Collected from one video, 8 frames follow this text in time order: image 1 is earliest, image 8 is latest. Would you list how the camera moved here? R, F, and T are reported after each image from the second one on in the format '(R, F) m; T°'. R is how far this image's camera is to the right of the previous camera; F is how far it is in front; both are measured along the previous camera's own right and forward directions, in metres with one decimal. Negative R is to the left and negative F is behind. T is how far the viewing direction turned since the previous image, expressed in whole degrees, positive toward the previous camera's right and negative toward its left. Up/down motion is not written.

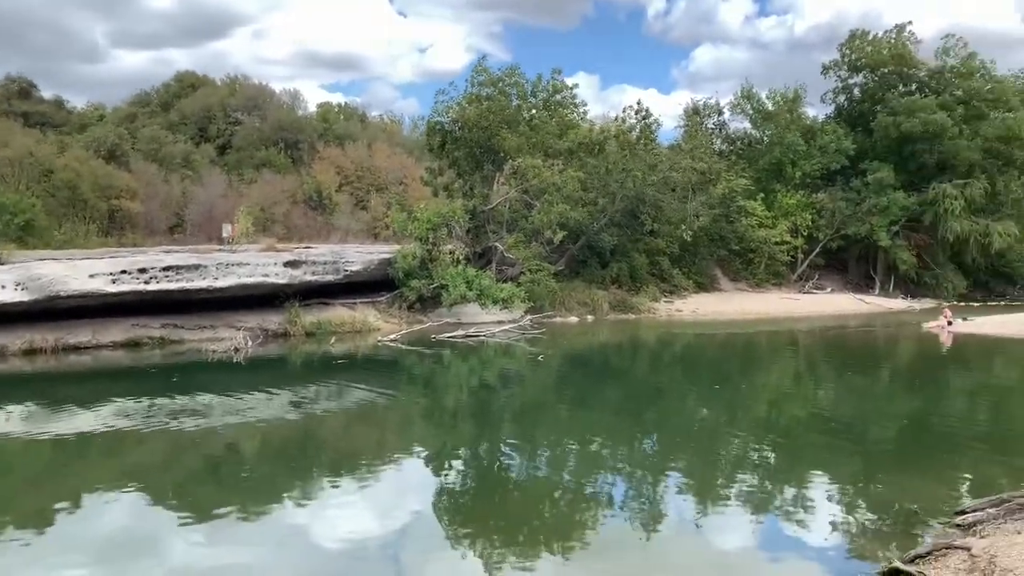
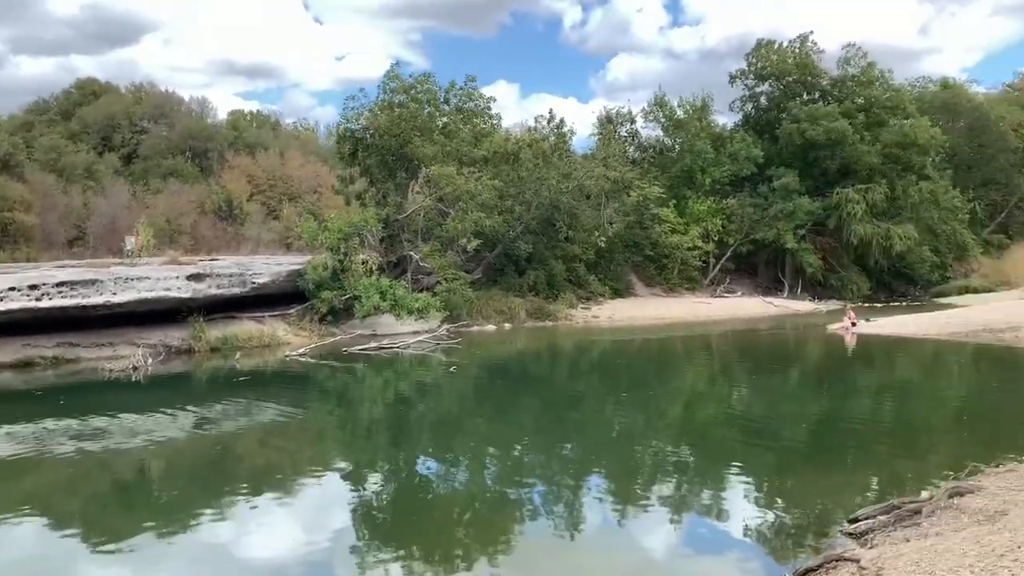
(+0.2, +0.2) m; +5°
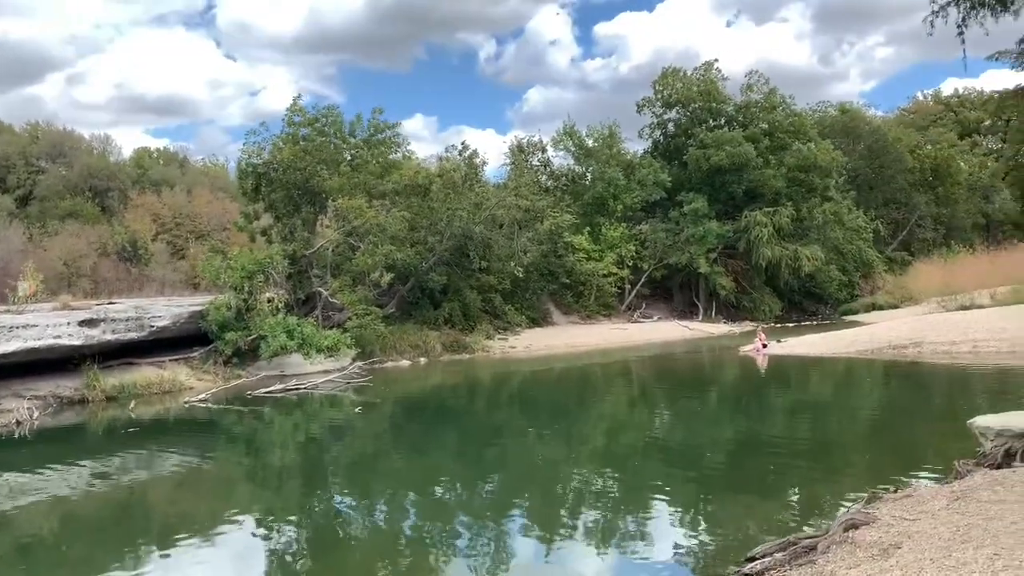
(+0.3, +0.3) m; +5°
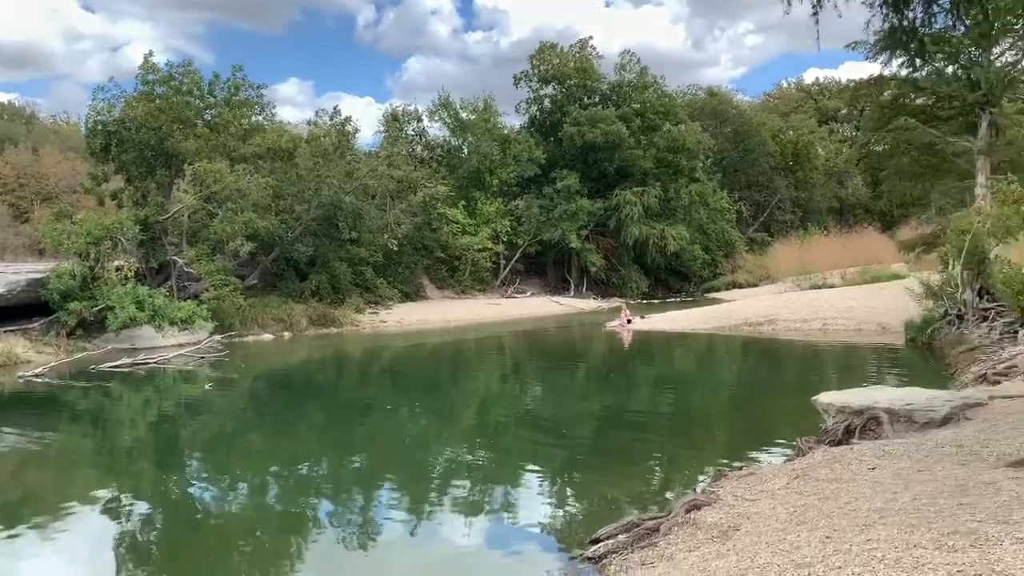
(+0.2, +0.3) m; +8°
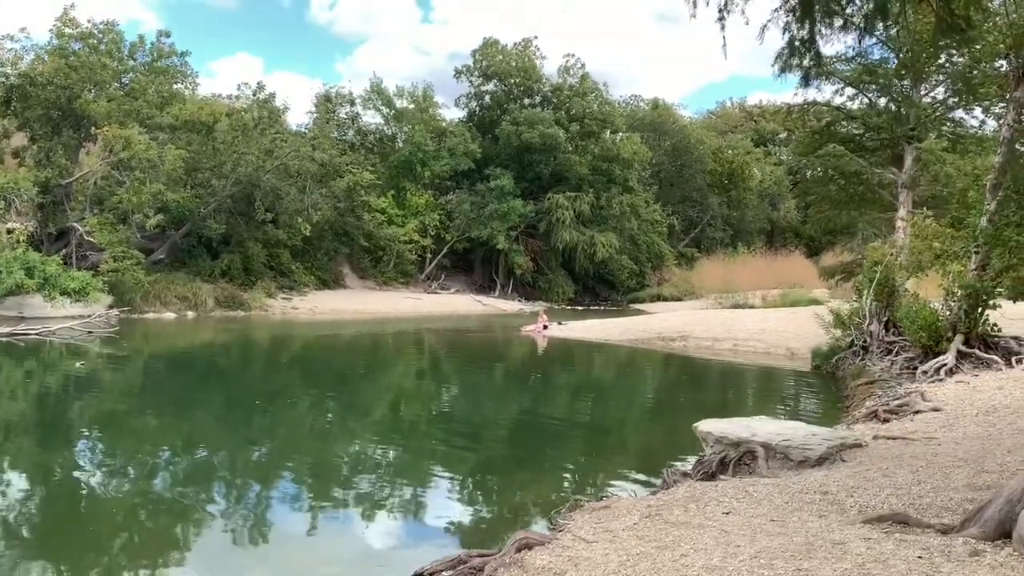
(+0.5, +0.5) m; +4°
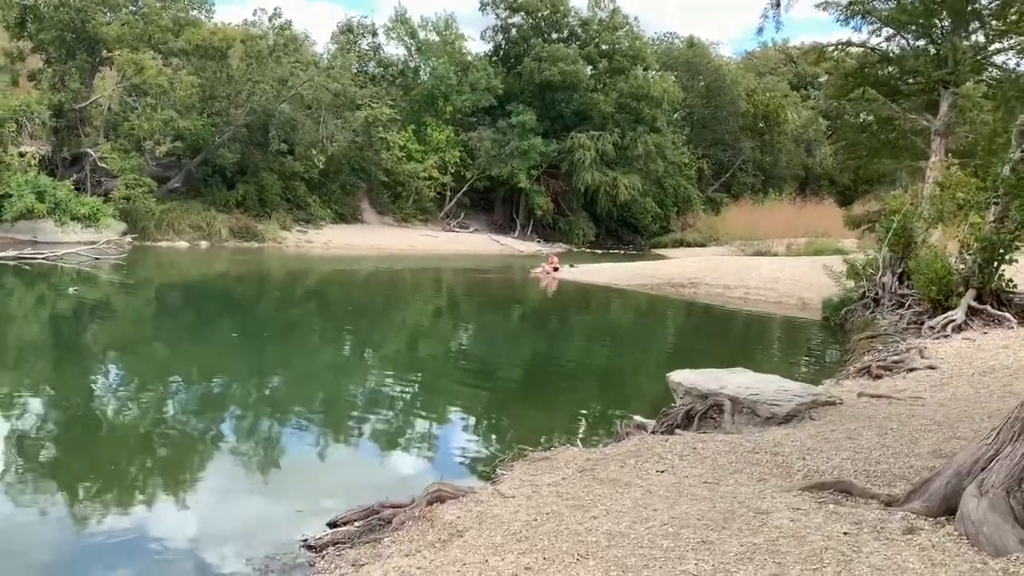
(+0.5, +0.3) m; -2°
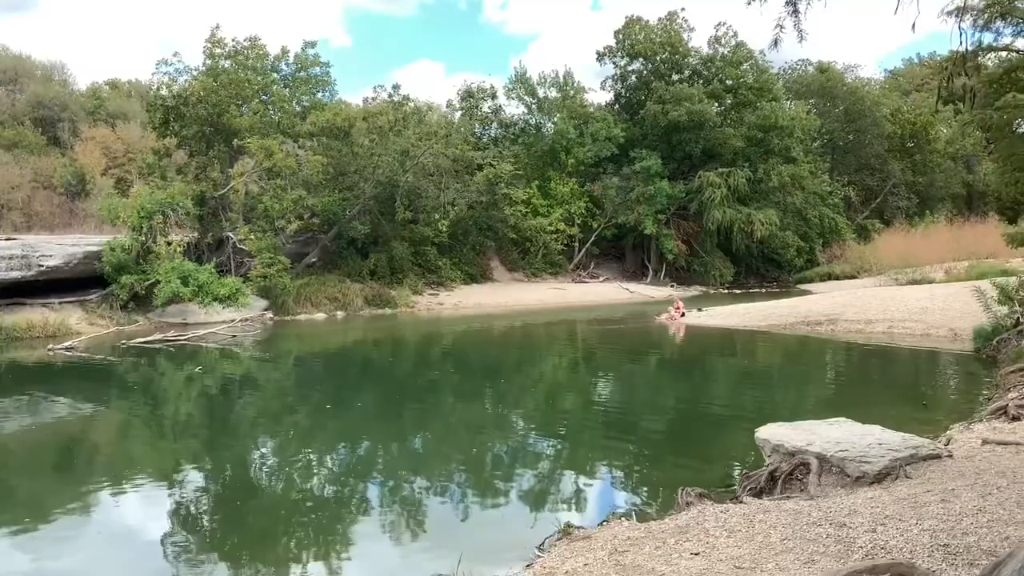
(+0.6, +0.4) m; -10°
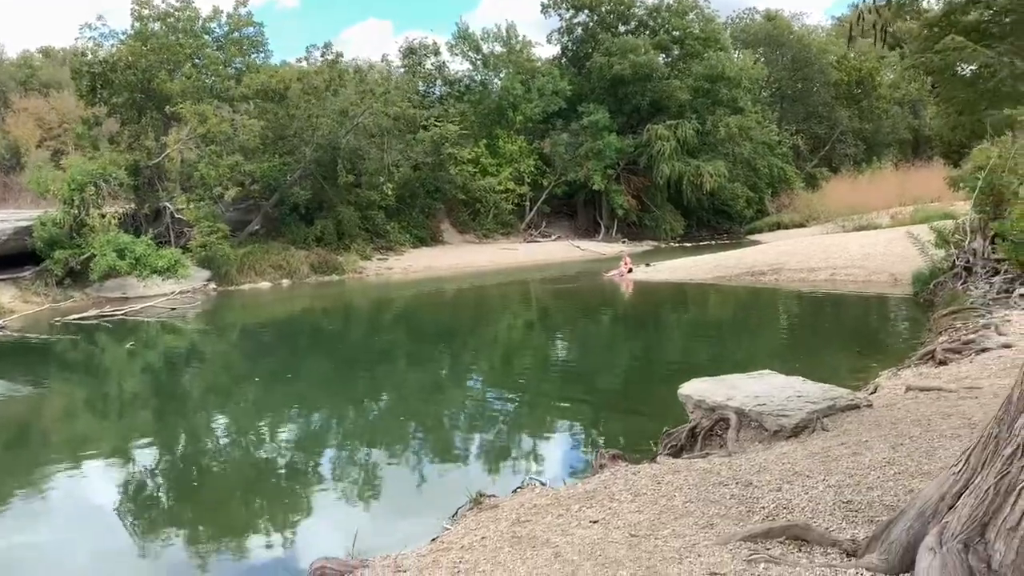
(+0.3, +0.2) m; +2°
